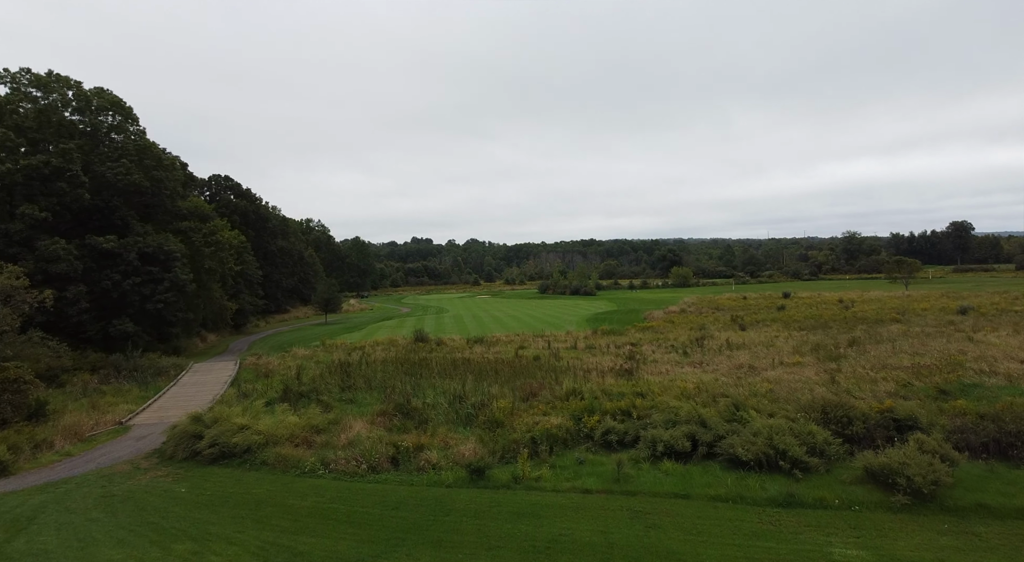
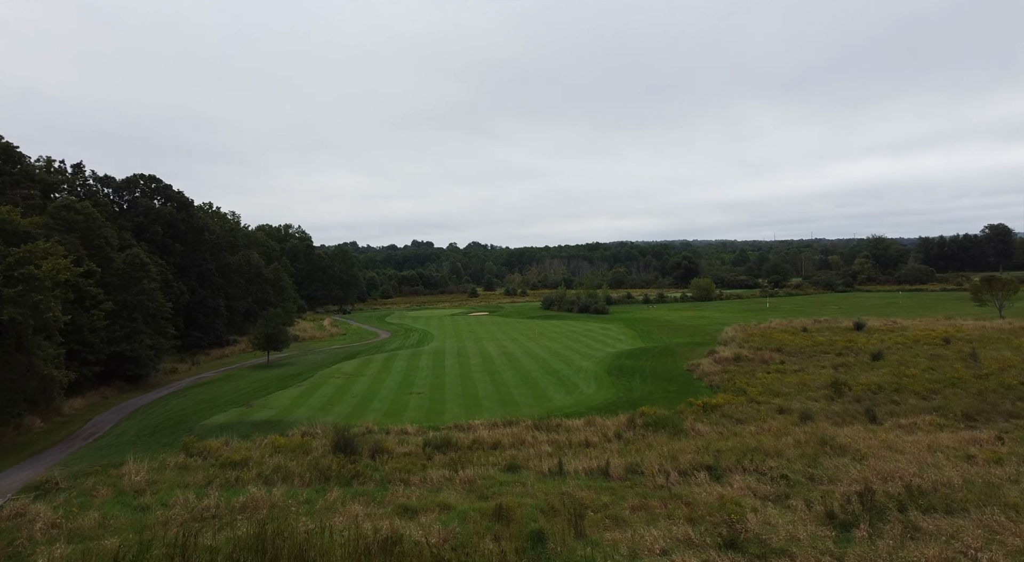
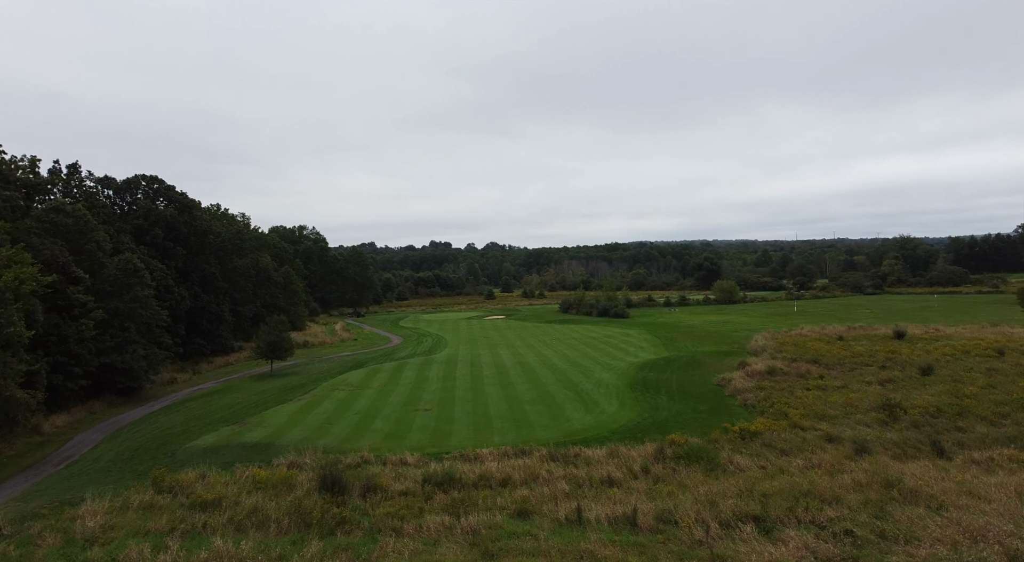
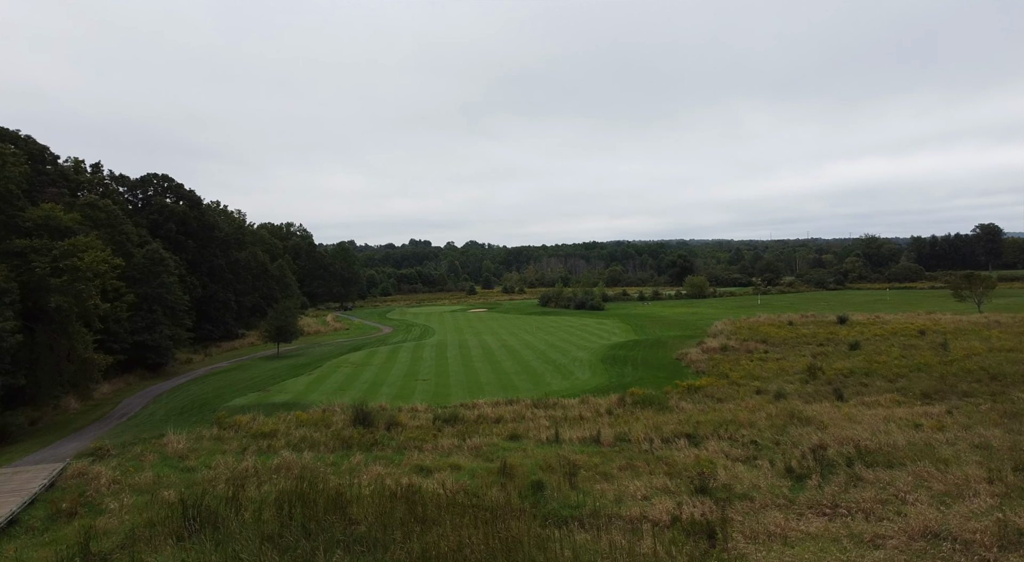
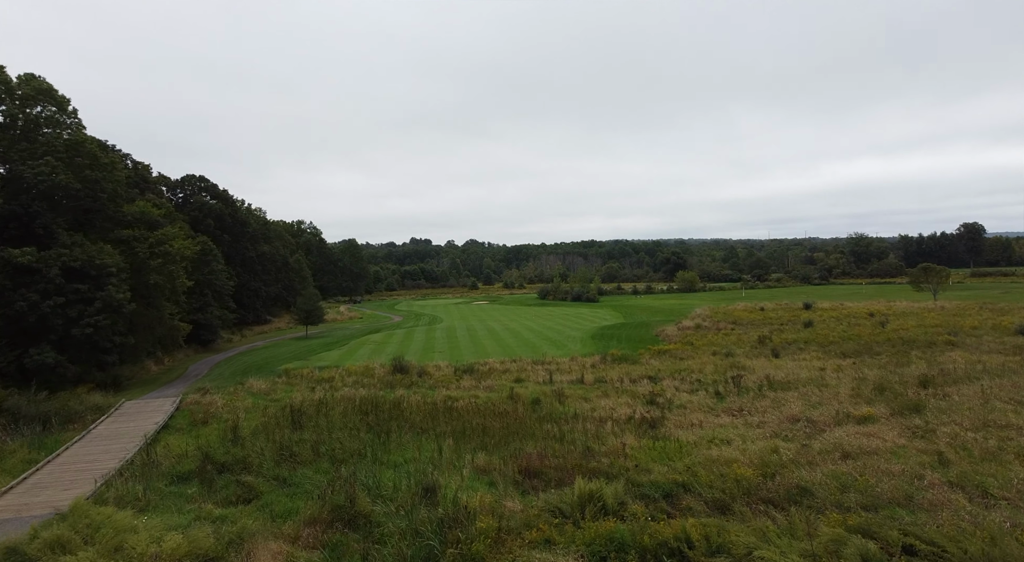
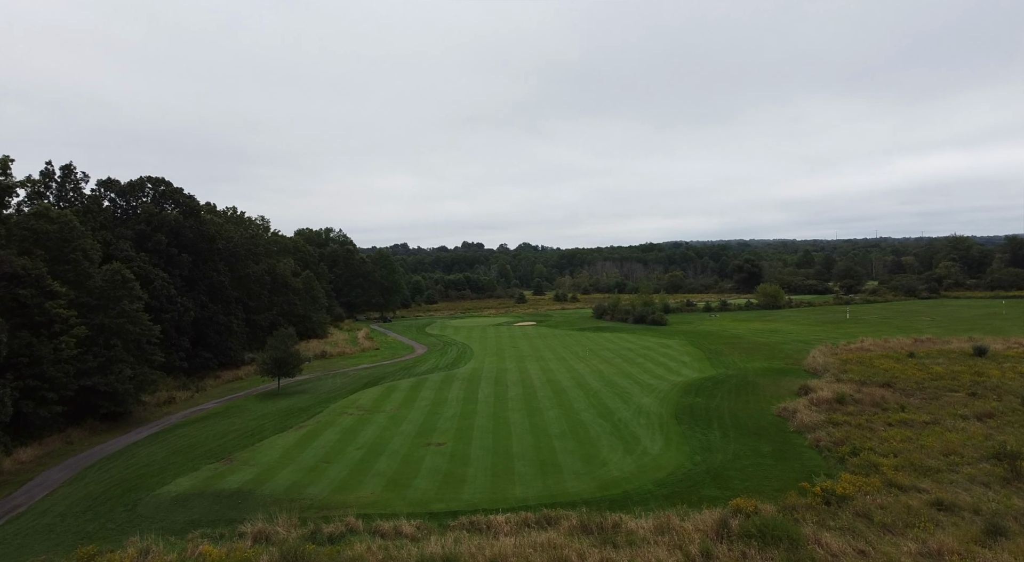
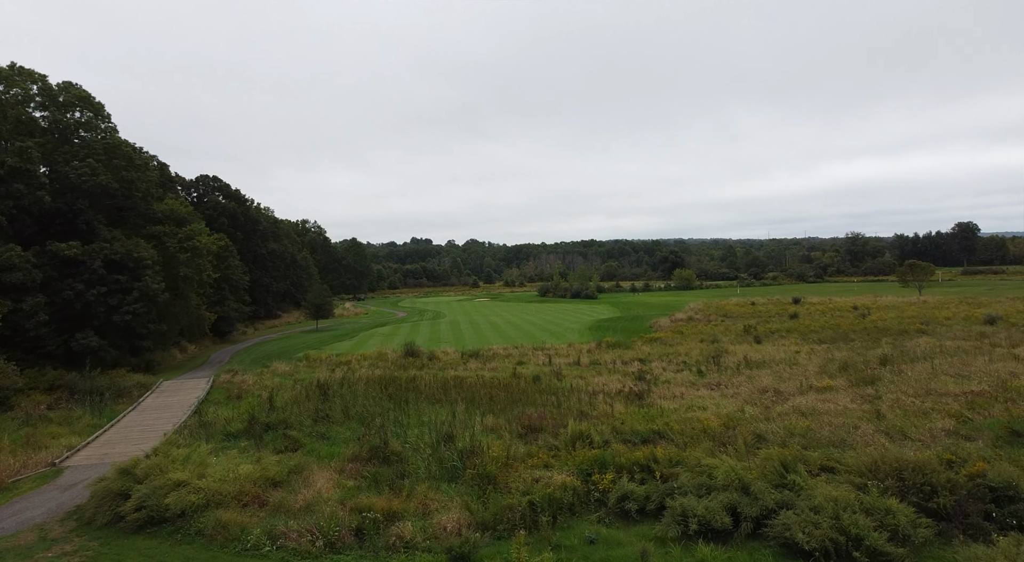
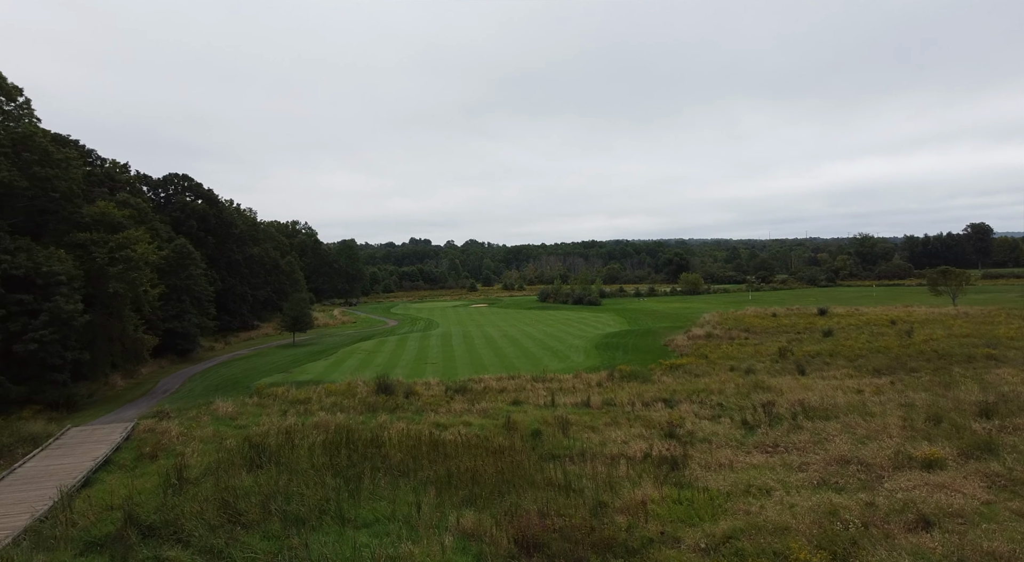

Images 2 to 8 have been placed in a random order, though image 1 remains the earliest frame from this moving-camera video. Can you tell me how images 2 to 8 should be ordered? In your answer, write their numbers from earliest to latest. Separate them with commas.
7, 5, 8, 4, 2, 3, 6
